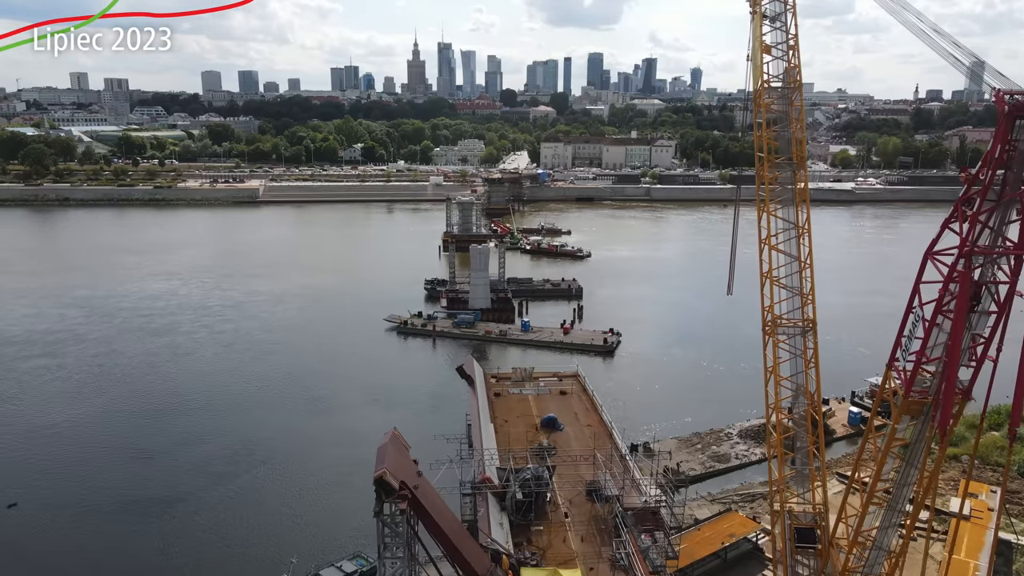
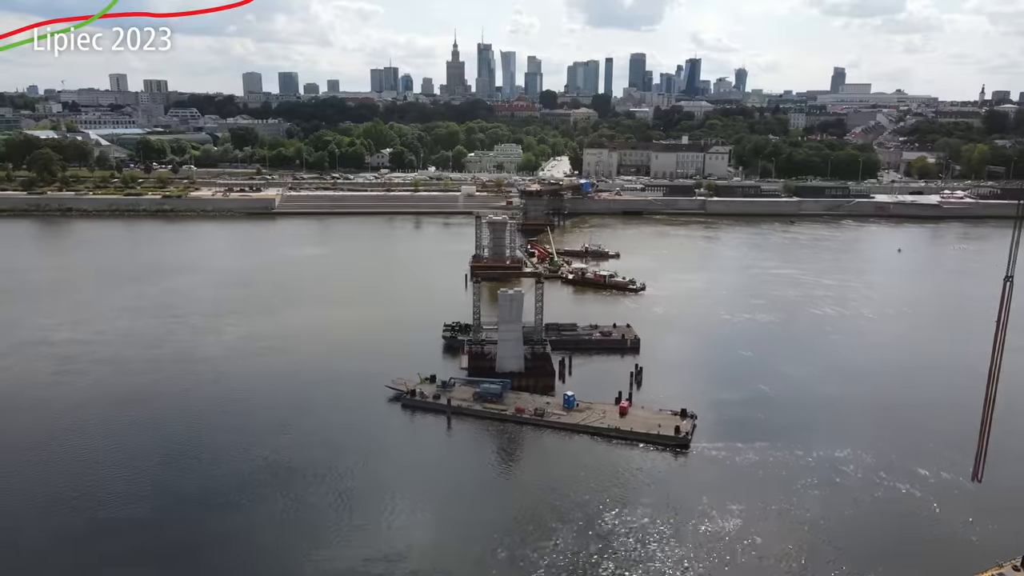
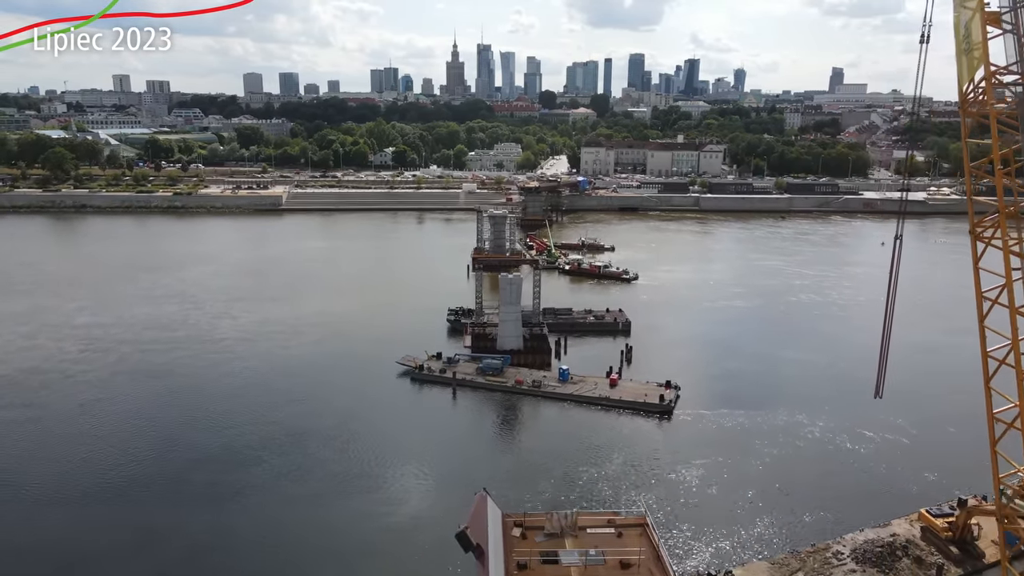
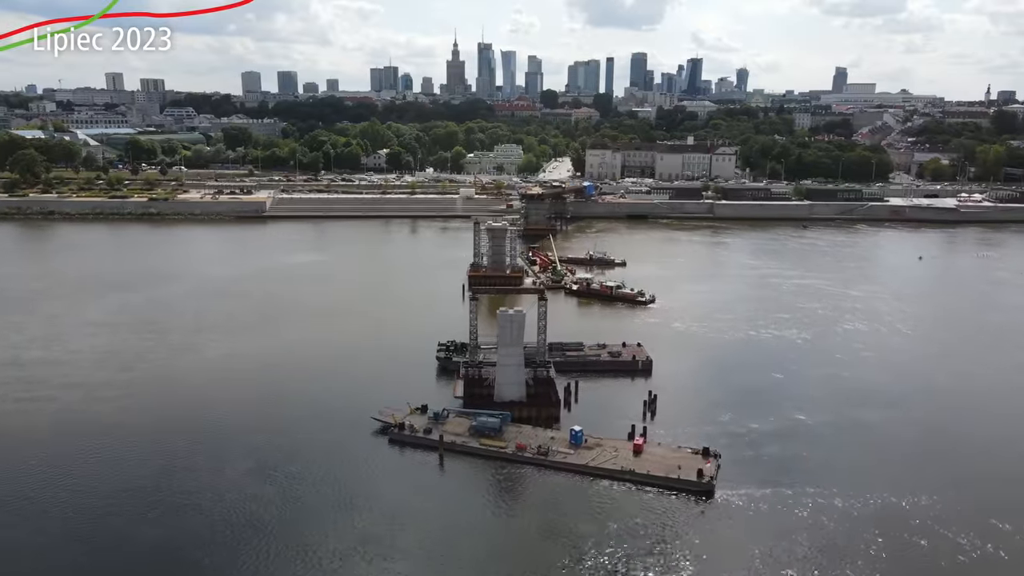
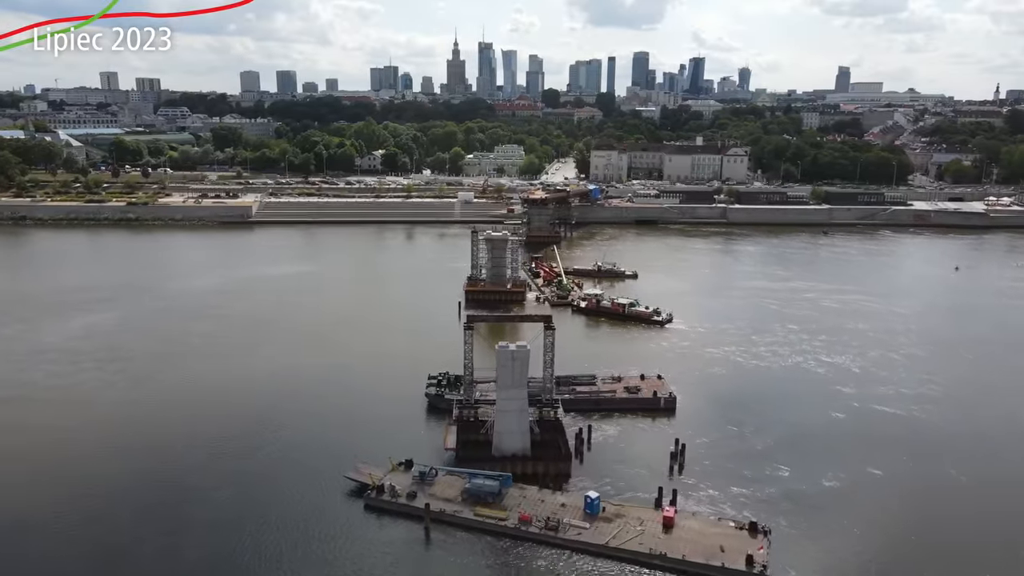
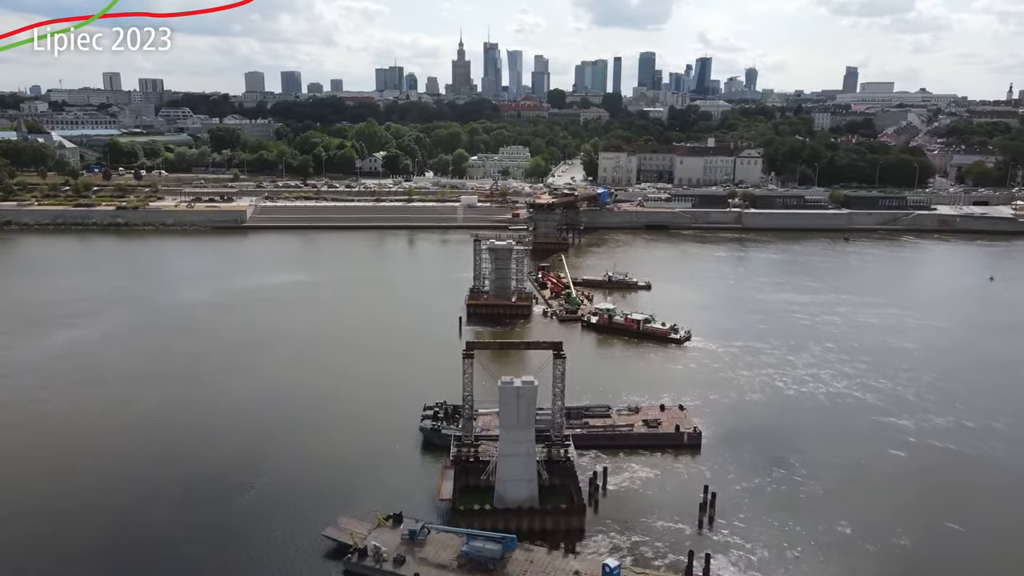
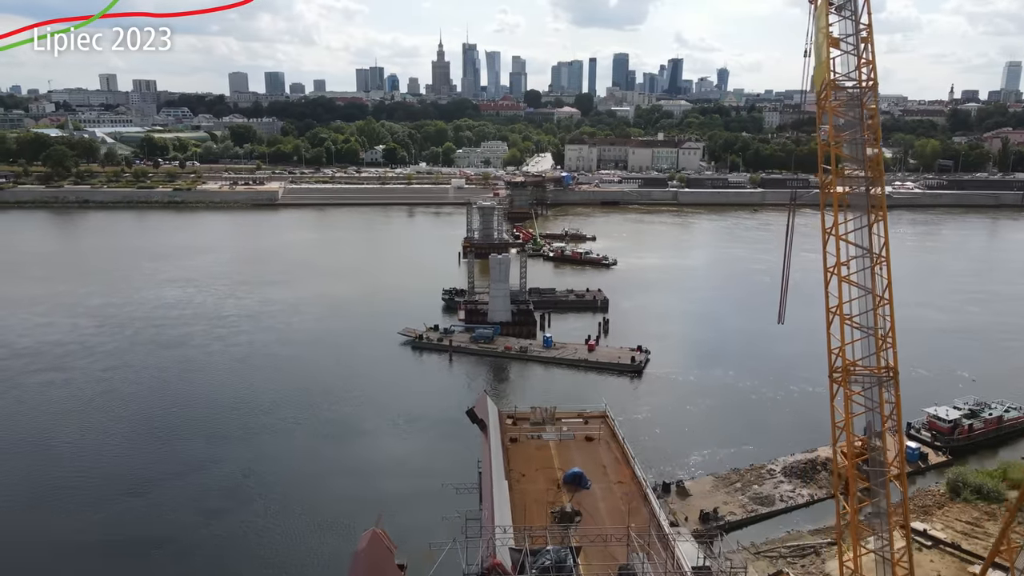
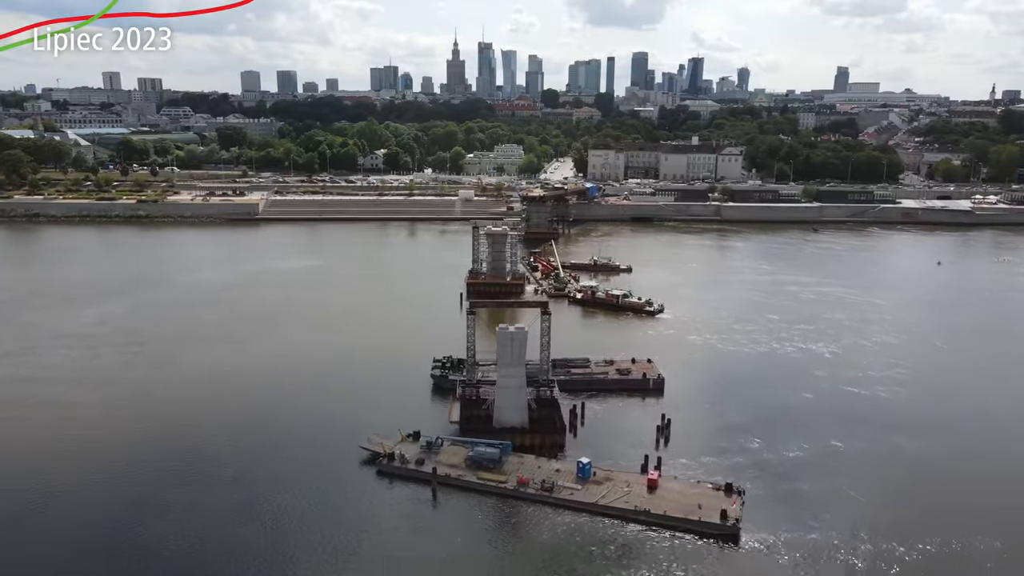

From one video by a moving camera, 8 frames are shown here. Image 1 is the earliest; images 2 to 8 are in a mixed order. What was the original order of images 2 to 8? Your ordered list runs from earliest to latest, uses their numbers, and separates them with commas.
7, 3, 2, 4, 8, 5, 6
